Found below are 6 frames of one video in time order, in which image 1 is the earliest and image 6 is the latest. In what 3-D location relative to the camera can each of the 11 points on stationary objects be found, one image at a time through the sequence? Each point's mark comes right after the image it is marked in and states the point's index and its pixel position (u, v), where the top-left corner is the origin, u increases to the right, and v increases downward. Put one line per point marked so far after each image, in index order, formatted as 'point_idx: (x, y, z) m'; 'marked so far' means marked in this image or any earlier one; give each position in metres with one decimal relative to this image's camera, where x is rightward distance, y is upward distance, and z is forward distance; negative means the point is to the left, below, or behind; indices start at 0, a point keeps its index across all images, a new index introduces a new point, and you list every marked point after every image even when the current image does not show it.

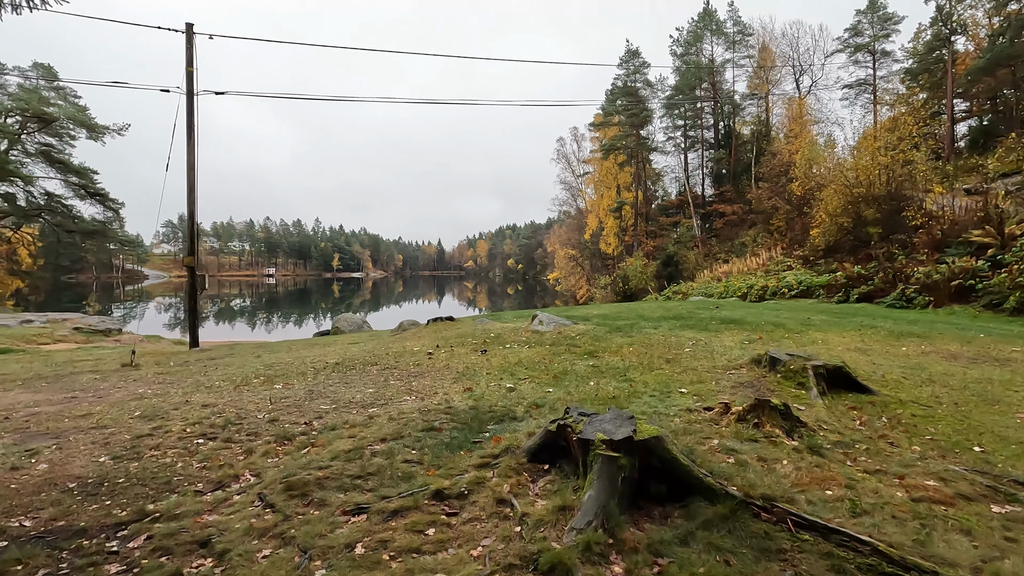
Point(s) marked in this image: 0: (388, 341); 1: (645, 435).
0: (-2.4, -1.0, +10.2) m
1: (+0.8, -0.9, +3.1) m
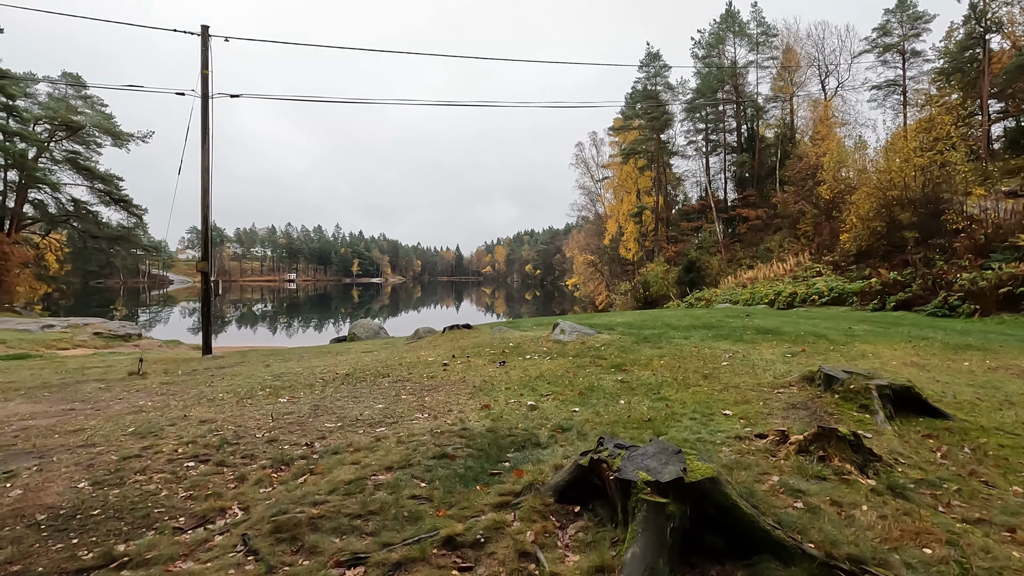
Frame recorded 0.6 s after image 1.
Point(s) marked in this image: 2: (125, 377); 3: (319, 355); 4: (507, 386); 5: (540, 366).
0: (-2.0, -1.1, +9.8) m
1: (+0.9, -0.9, +2.6) m
2: (-6.3, -1.5, +8.8) m
3: (-3.8, -1.3, +10.7) m
4: (0.0, -1.1, +5.9) m
5: (+0.4, -1.0, +6.8) m
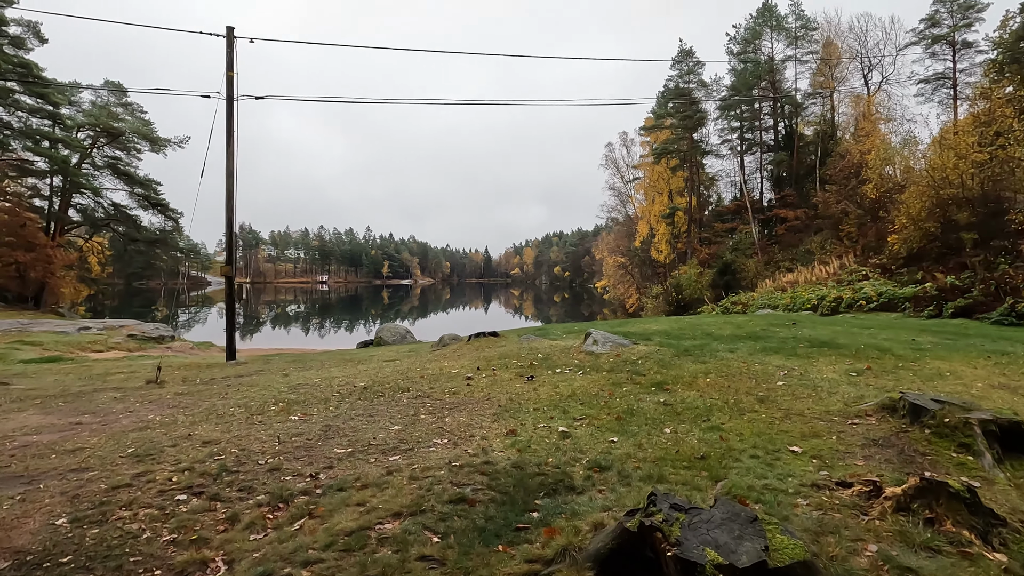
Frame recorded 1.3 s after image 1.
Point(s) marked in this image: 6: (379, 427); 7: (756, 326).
0: (-1.5, -1.2, +9.3) m
1: (+1.0, -1.0, +2.0) m
2: (-5.9, -1.6, +8.5) m
3: (-3.3, -1.4, +10.3) m
4: (+0.2, -1.2, +5.3) m
5: (+0.7, -1.1, +6.2) m
6: (-1.3, -1.3, +5.1) m
7: (+4.8, -0.8, +10.7) m
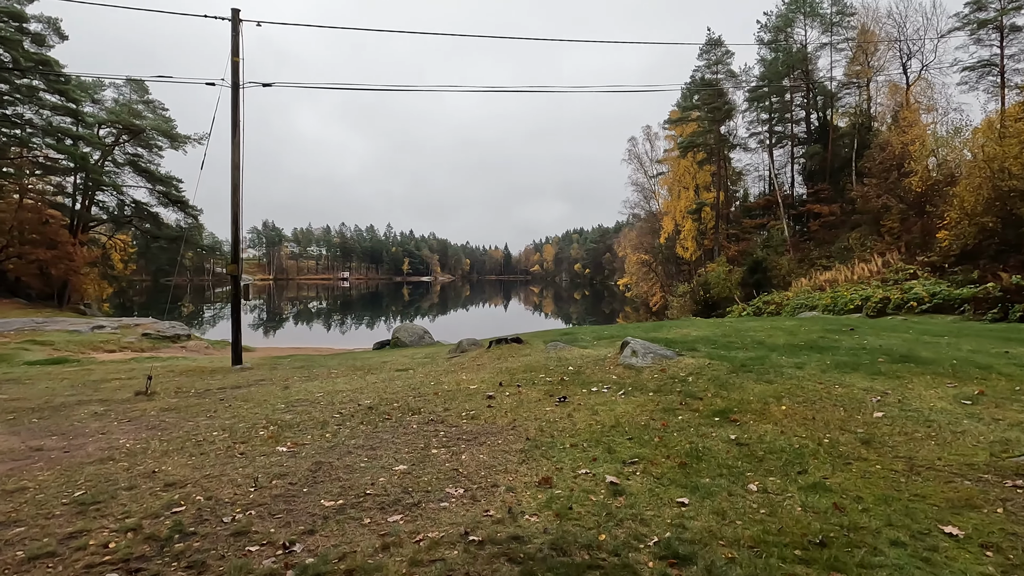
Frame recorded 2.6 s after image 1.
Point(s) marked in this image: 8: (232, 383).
0: (-1.1, -1.3, +8.4) m
1: (+1.1, -1.1, +0.9) m
2: (-5.5, -1.6, +7.8) m
3: (-2.9, -1.5, +9.4) m
4: (+0.5, -1.2, +4.3) m
5: (+1.0, -1.1, +5.2) m
6: (-1.0, -1.4, +4.2) m
7: (+5.3, -0.8, +9.5) m
8: (-4.6, -1.5, +8.7) m
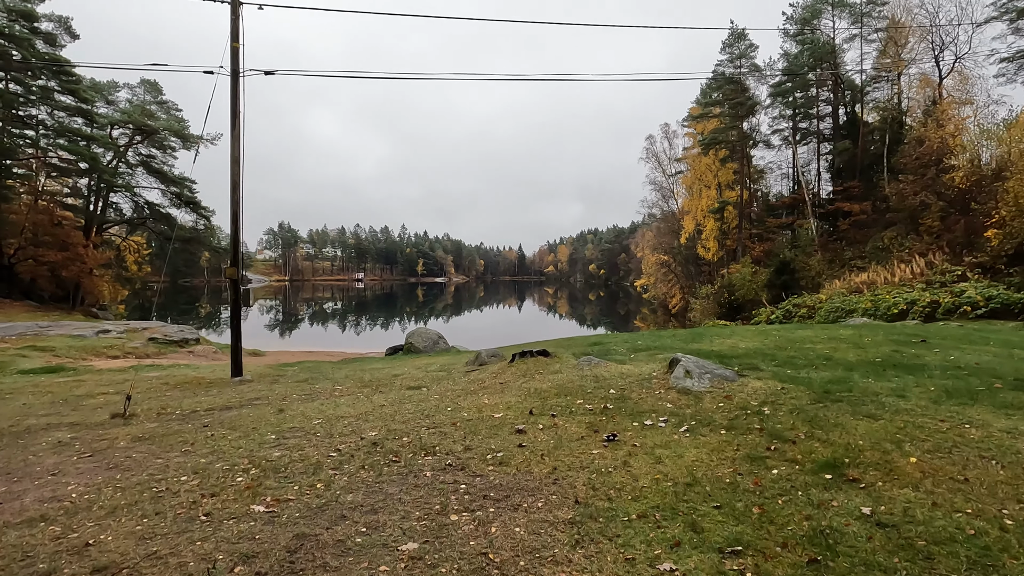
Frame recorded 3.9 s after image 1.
0: (-0.7, -1.4, +7.3) m
1: (+1.3, -1.2, -0.2) m
2: (-5.1, -1.7, +6.8) m
3: (-2.5, -1.6, +8.4) m
4: (+0.8, -1.3, +3.2) m
5: (+1.3, -1.2, +4.1) m
6: (-0.7, -1.5, +3.1) m
7: (+5.7, -0.9, +8.3) m
8: (-4.2, -1.6, +7.8) m
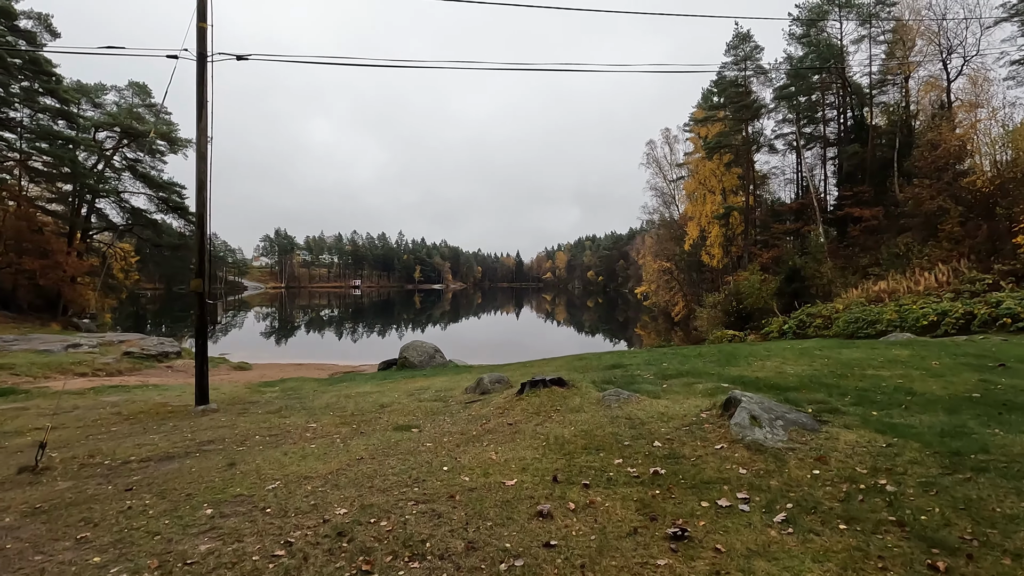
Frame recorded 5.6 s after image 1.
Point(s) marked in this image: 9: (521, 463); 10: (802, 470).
0: (-0.6, -1.6, +5.9) m
1: (+1.5, -1.3, -1.6) m
2: (-5.0, -1.9, +5.4) m
3: (-2.3, -1.8, +7.0) m
4: (+0.9, -1.5, +1.8) m
5: (+1.4, -1.4, +2.7) m
6: (-0.6, -1.6, +1.7) m
7: (+5.8, -1.1, +6.9) m
8: (-4.0, -1.9, +6.3) m
9: (+0.1, -1.5, +4.5) m
10: (+2.1, -1.3, +3.9) m
